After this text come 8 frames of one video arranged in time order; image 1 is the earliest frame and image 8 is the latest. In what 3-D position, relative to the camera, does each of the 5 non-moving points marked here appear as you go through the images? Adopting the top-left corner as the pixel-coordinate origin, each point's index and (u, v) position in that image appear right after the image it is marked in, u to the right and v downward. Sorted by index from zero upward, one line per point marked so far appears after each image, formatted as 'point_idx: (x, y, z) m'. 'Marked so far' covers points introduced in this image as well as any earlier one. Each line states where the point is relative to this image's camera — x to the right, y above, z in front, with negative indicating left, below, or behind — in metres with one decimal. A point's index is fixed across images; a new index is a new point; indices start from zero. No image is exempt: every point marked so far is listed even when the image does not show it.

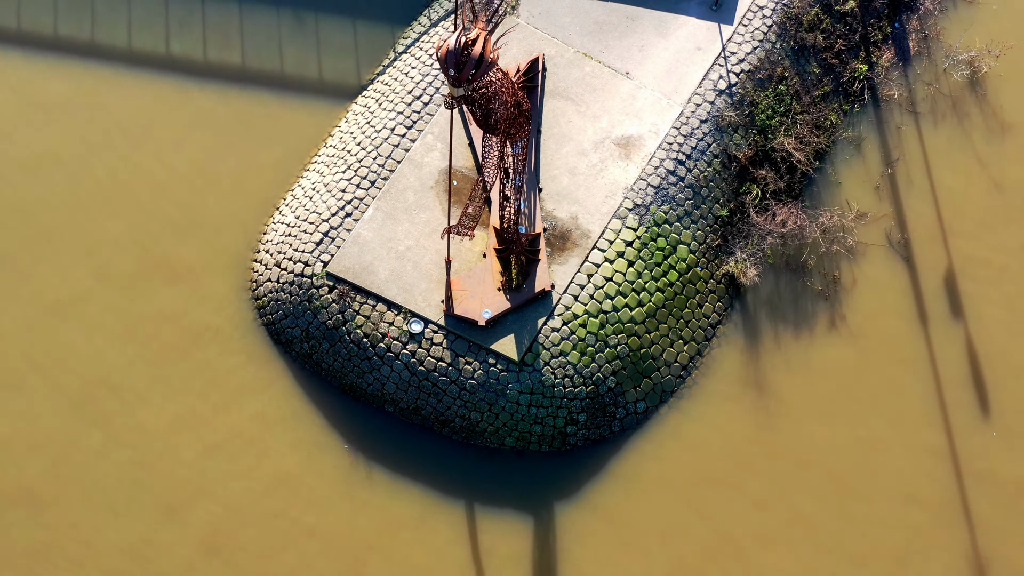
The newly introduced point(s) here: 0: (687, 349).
0: (+1.8, -0.6, +11.9) m
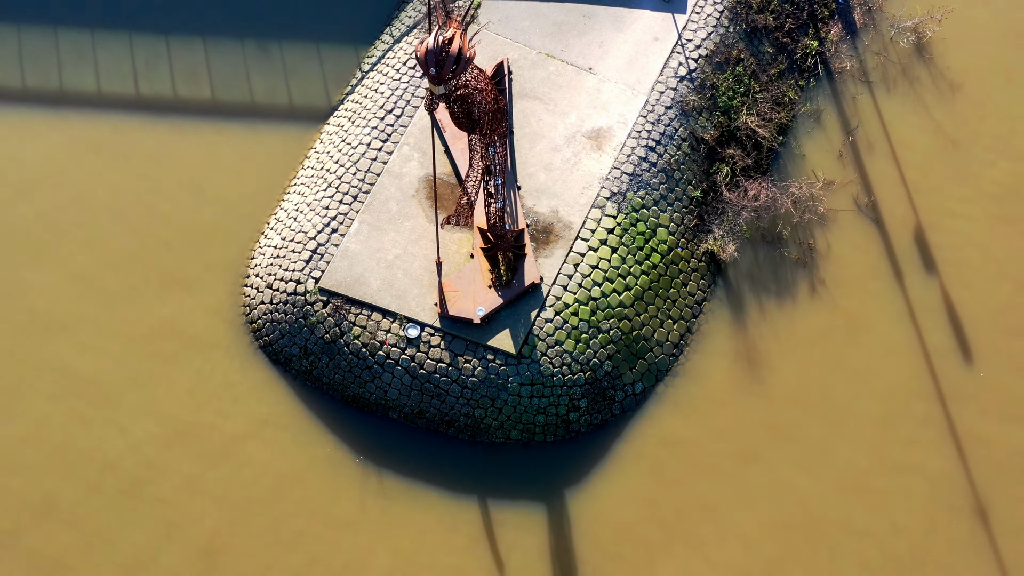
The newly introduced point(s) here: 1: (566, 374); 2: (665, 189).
0: (+1.8, -0.4, +12.2) m
1: (+0.6, -0.9, +11.7) m
2: (+1.7, +1.1, +12.4) m
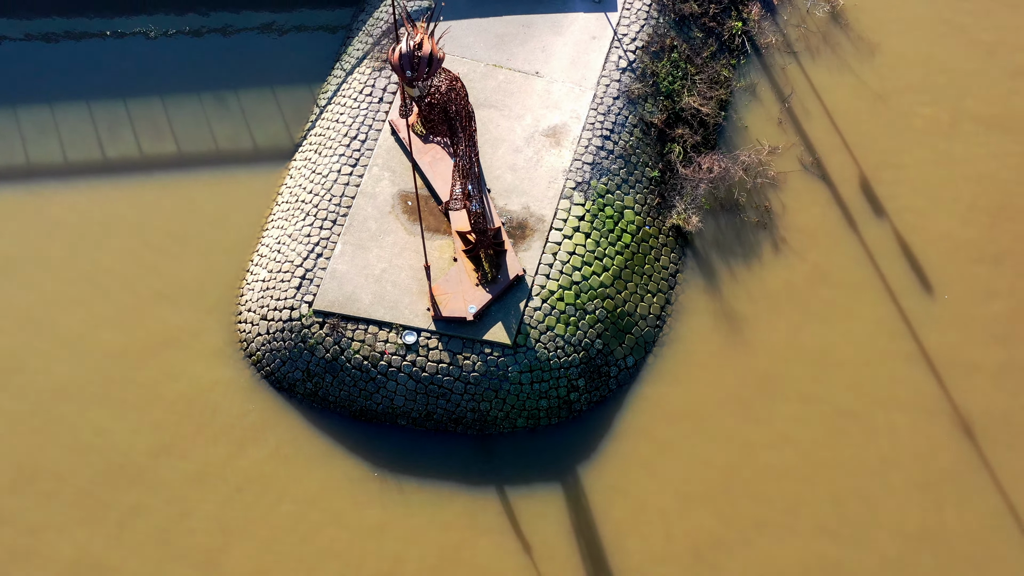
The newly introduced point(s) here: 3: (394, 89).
0: (+1.6, -0.1, +12.9) m
1: (+0.5, -0.7, +12.3) m
2: (+1.3, +1.3, +13.2) m
3: (-1.4, +2.3, +13.5) m
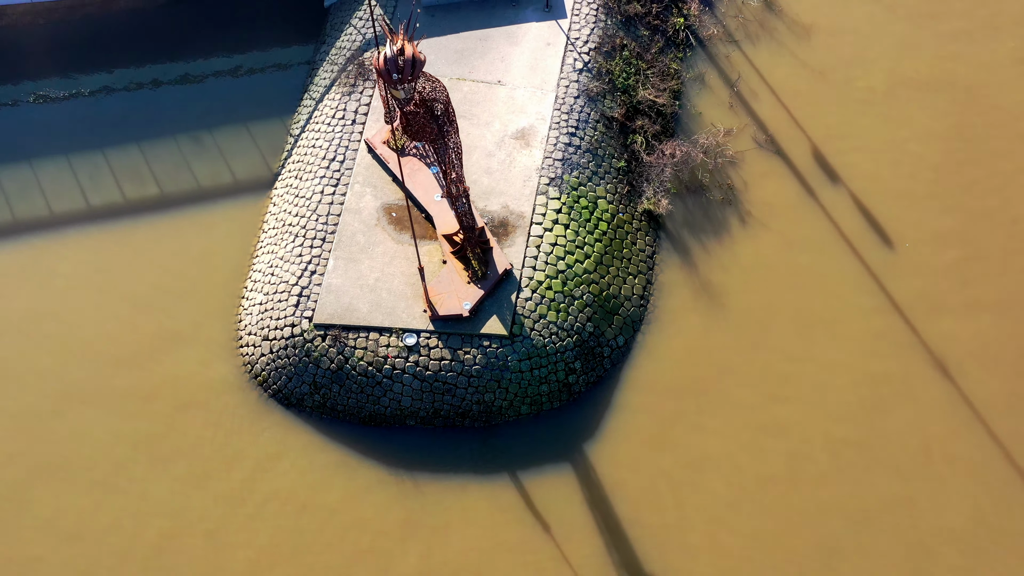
0: (+1.5, +0.1, +13.5) m
1: (+0.5, -0.6, +12.8) m
2: (+1.0, +1.5, +13.9) m
3: (-1.8, +2.2, +14.1) m
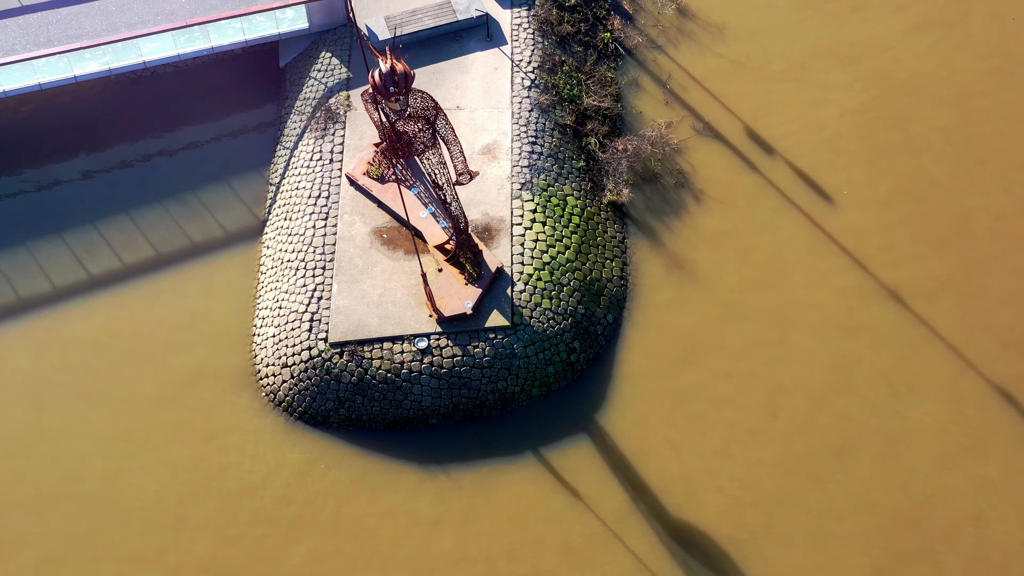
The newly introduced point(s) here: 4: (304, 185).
0: (+1.3, +0.3, +14.8) m
1: (+0.5, -0.5, +14.0) m
2: (+0.6, +1.6, +15.2) m
3: (-2.3, +1.8, +15.2) m
4: (-2.7, +1.3, +15.0) m
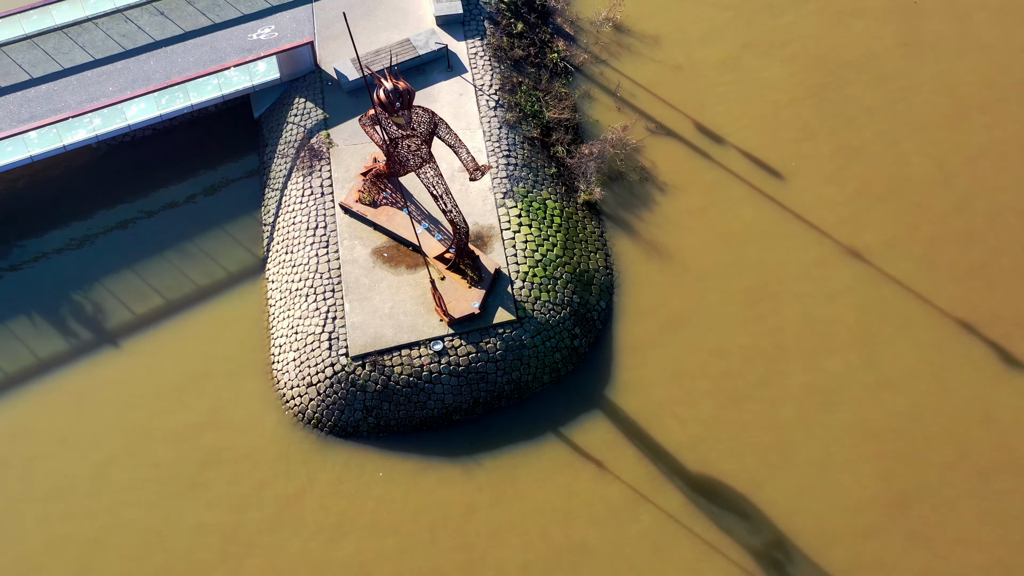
0: (+1.2, +0.4, +16.0) m
1: (+0.6, -0.4, +15.1) m
2: (+0.3, +1.6, +16.4) m
3: (-2.6, +1.5, +16.2) m
4: (-2.9, +0.9, +16.0) m
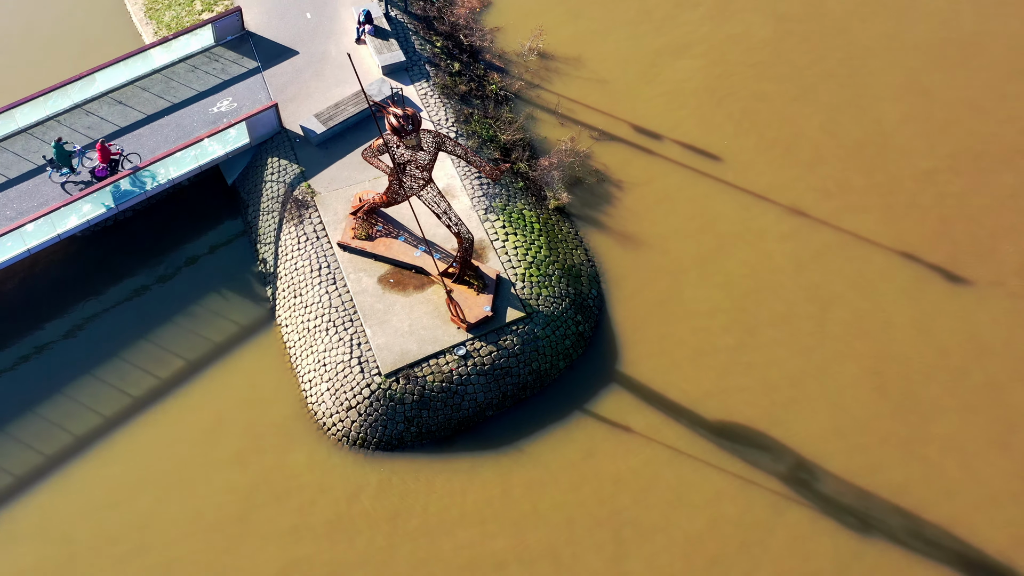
0: (+1.0, +0.6, +17.5) m
1: (+0.7, -0.3, +16.5) m
2: (-0.1, +1.5, +17.8) m
3: (-2.9, +0.9, +17.2) m
4: (-3.1, +0.3, +17.0) m
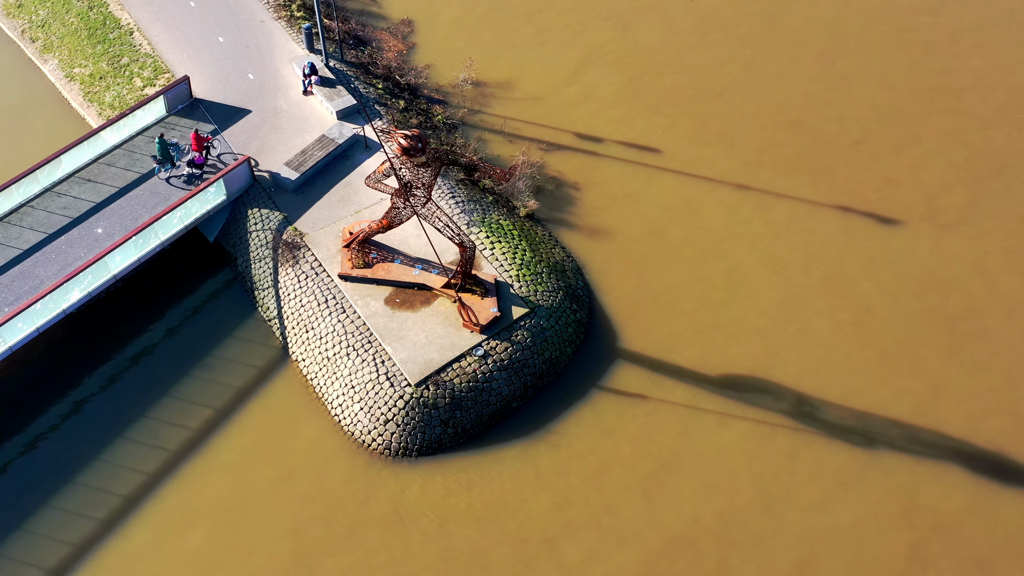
0: (+0.8, +0.6, +18.9) m
1: (+0.7, -0.2, +17.8) m
2: (-0.5, +1.3, +19.1) m
3: (-3.1, +0.4, +18.1) m
4: (-3.2, -0.2, +17.8) m
